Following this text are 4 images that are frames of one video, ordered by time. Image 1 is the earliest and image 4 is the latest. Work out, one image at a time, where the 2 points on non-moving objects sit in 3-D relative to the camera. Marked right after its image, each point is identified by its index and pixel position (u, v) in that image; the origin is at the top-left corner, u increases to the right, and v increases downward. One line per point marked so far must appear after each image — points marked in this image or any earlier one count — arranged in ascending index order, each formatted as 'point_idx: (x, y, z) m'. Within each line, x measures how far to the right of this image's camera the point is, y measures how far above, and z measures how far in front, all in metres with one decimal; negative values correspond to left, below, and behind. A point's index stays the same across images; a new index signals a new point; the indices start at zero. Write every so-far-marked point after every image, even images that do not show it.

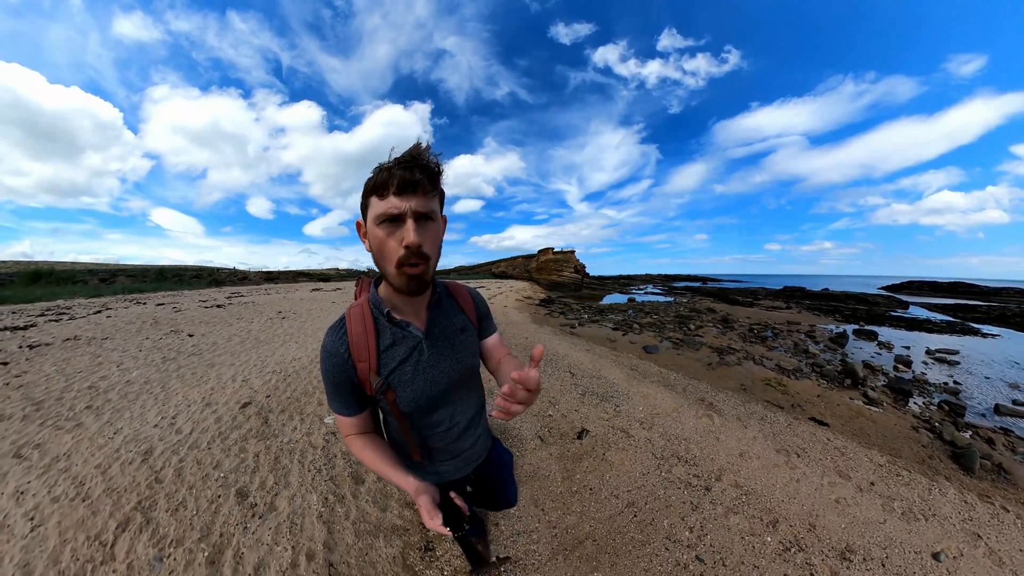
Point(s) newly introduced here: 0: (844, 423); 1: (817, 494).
0: (+6.7, -2.7, +7.0) m
1: (+3.5, -2.4, +4.1) m
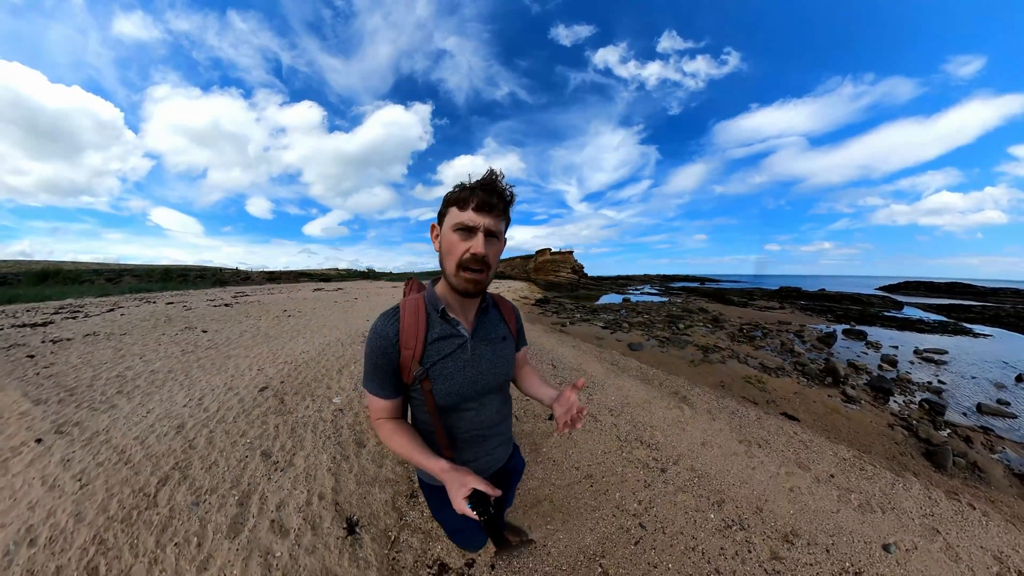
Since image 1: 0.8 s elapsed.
0: (+6.5, -2.7, +7.5) m
1: (+3.3, -2.4, +4.6) m
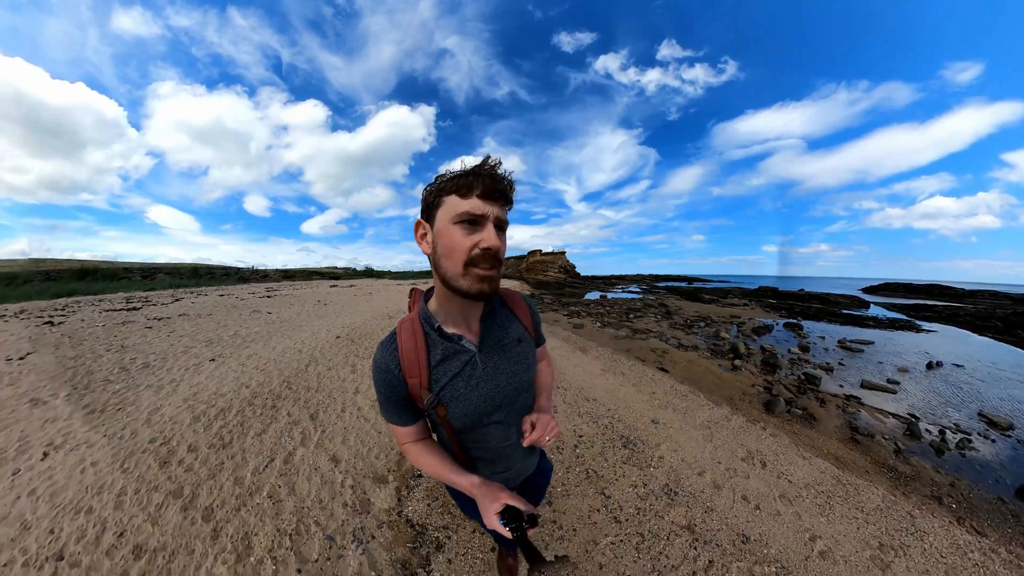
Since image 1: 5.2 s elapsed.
0: (+5.5, -2.6, +11.0) m
1: (+2.4, -2.3, +8.1) m
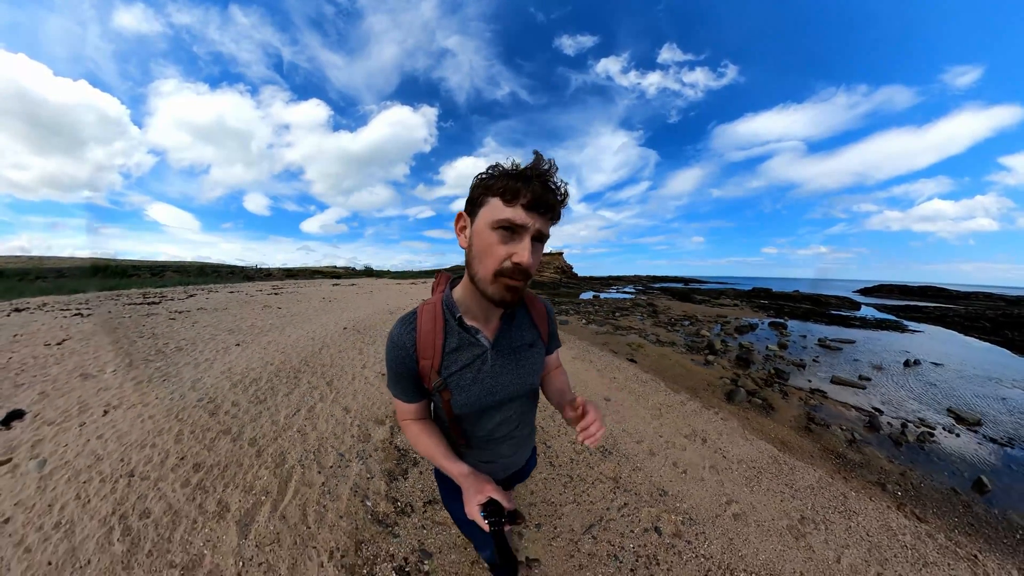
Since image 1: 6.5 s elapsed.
0: (+5.1, -2.6, +12.1) m
1: (+2.0, -2.3, +9.2) m
